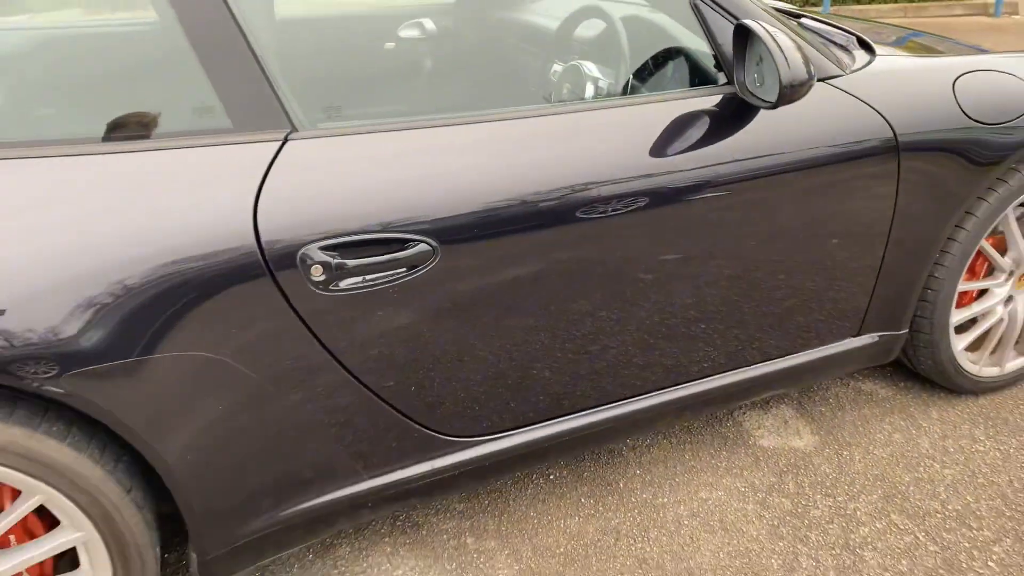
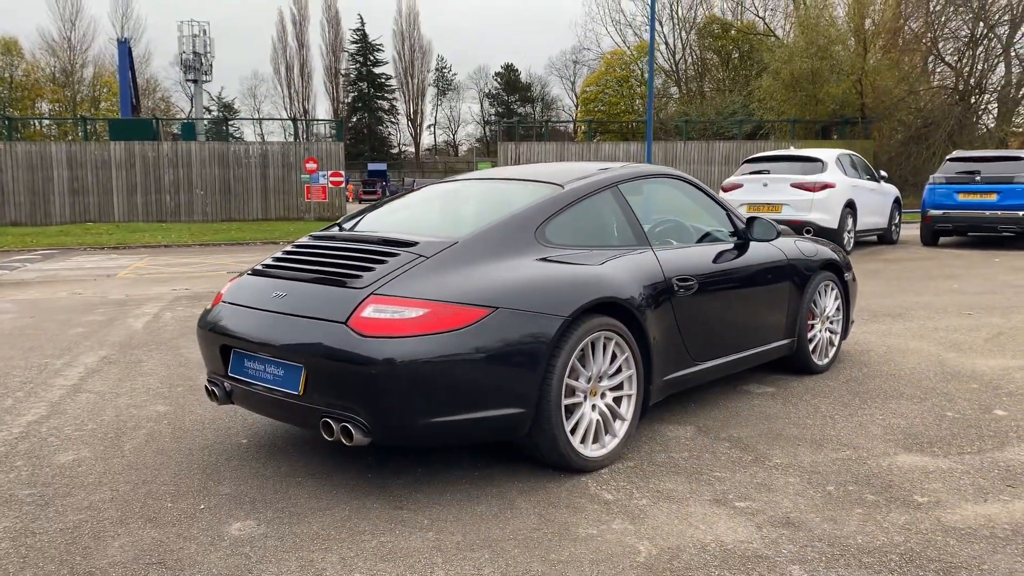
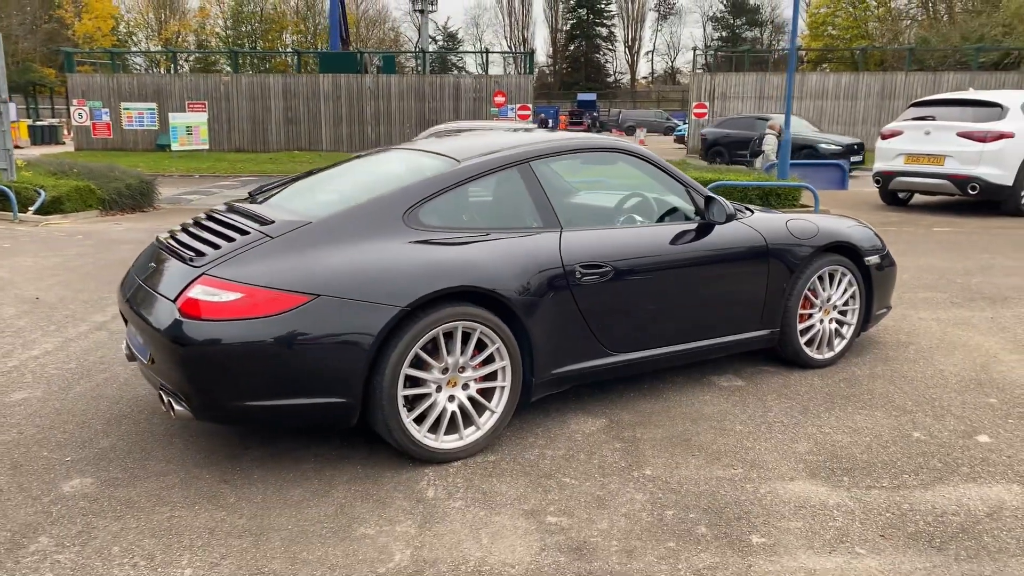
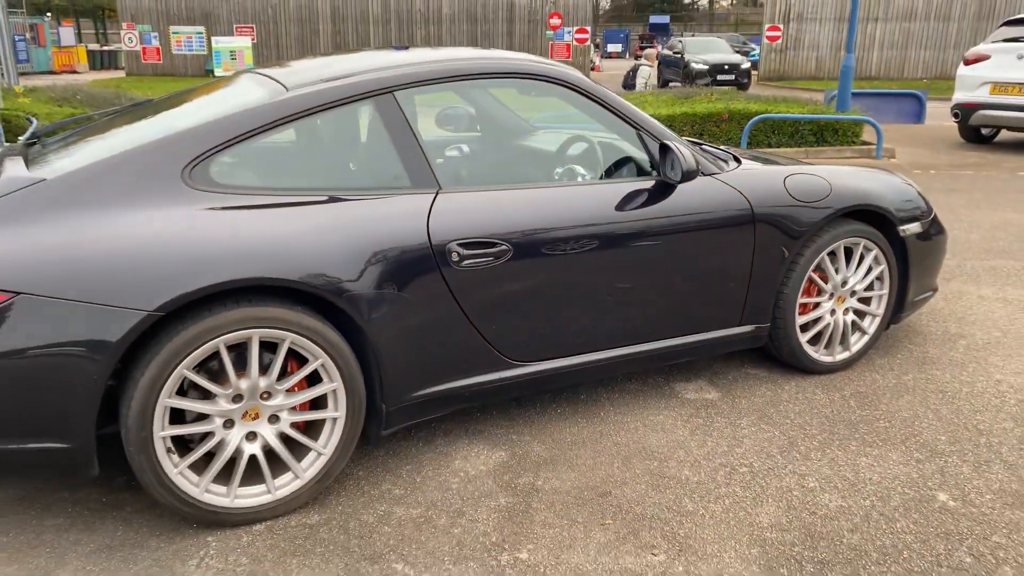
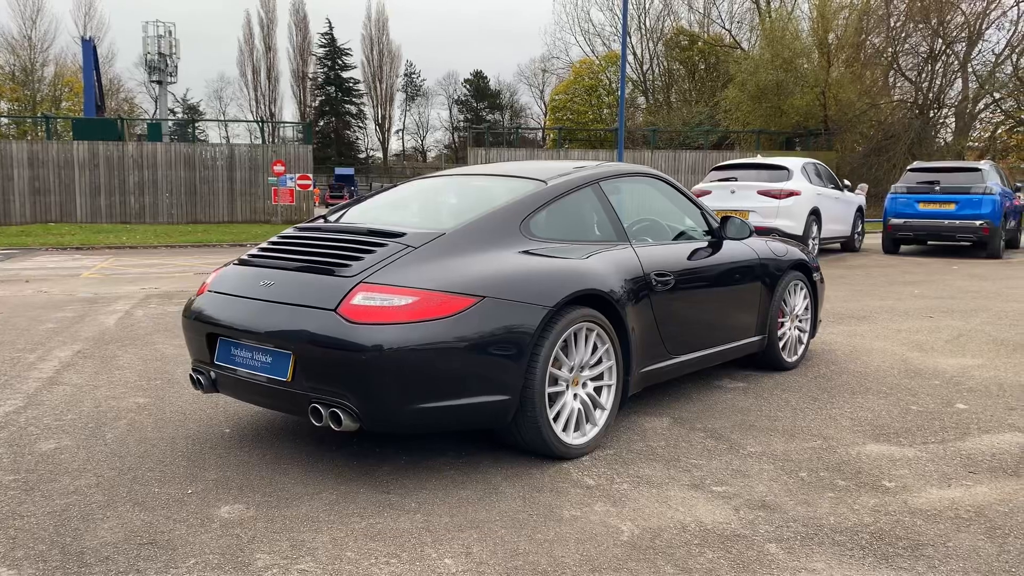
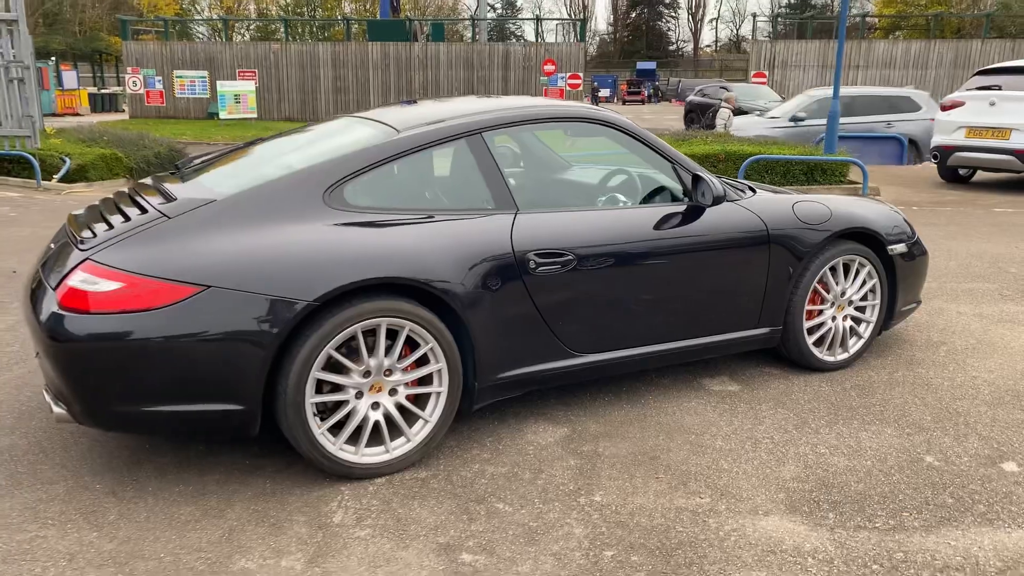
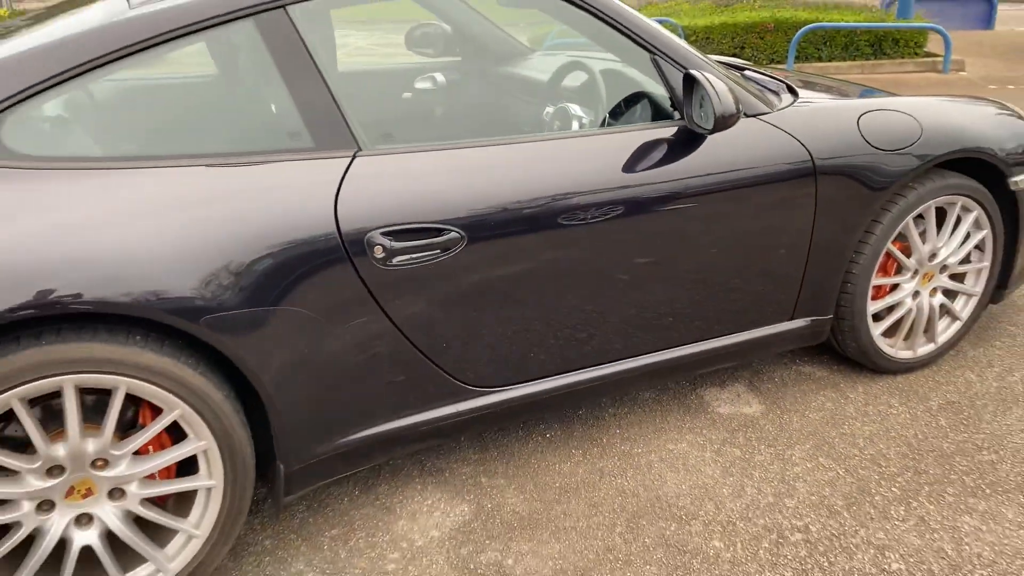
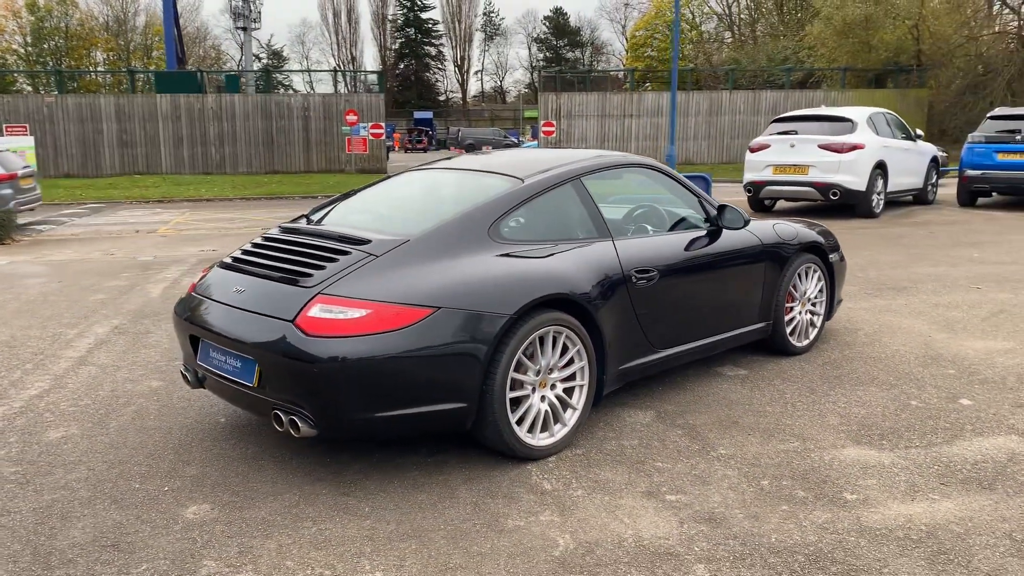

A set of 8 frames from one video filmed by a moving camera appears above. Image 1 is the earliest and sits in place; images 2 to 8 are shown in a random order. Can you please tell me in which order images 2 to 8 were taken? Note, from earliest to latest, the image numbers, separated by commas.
7, 4, 6, 3, 8, 2, 5
